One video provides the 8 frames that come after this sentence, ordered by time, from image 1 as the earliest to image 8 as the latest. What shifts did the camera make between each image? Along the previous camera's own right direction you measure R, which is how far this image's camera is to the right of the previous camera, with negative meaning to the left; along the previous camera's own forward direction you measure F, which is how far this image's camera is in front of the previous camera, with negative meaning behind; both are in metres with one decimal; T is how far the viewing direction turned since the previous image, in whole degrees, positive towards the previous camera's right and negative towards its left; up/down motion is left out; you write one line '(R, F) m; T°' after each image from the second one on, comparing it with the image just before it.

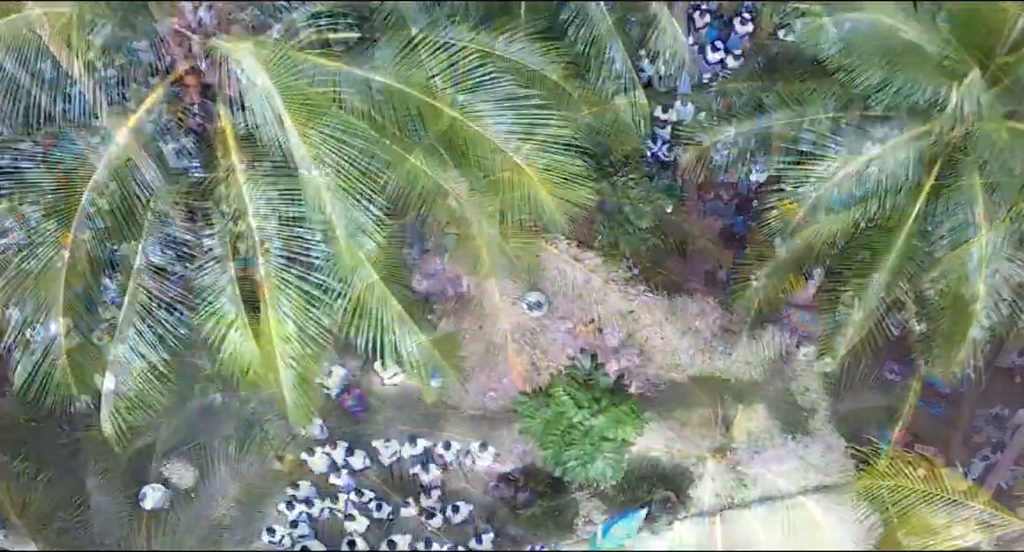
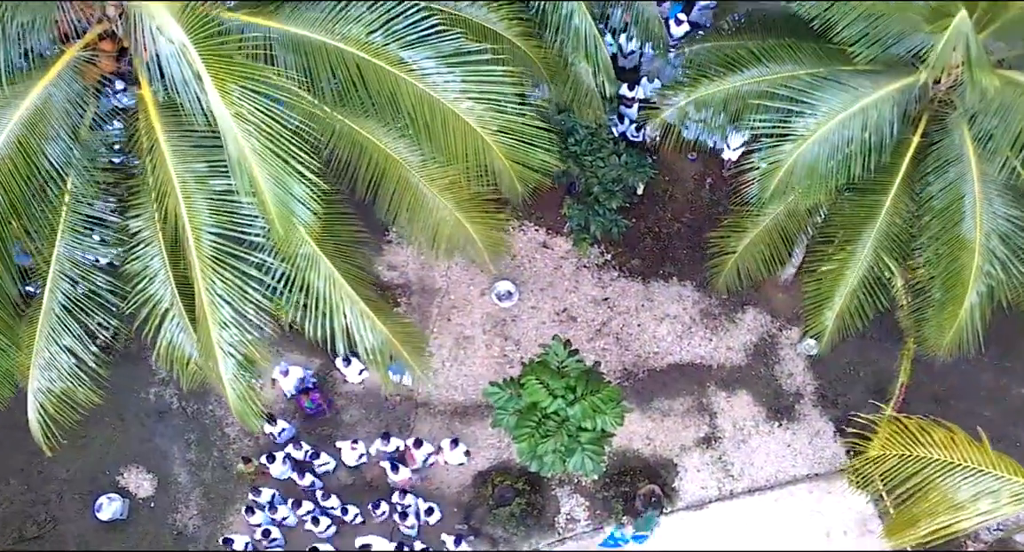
(+0.1, +0.4) m; +1°
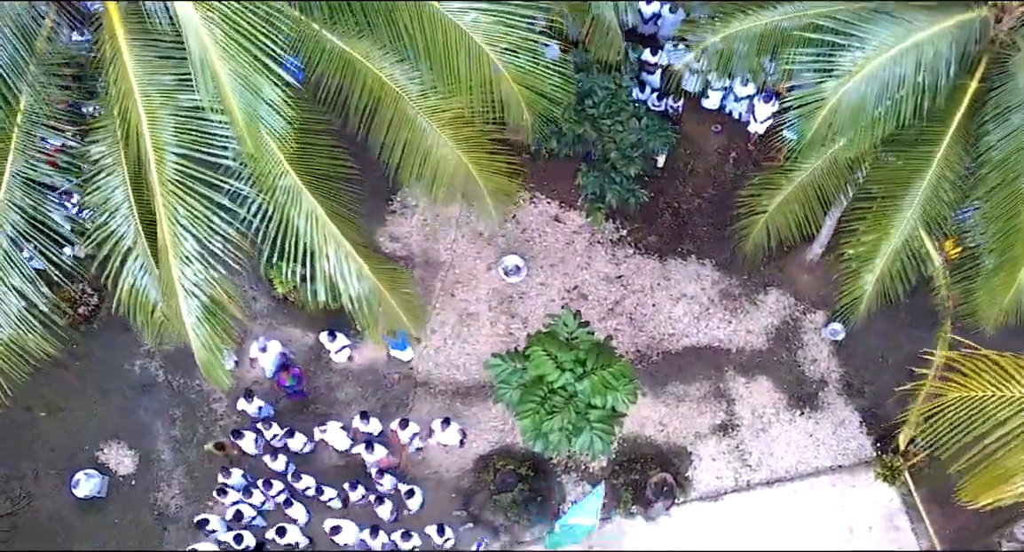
(0.0, +0.5) m; 0°
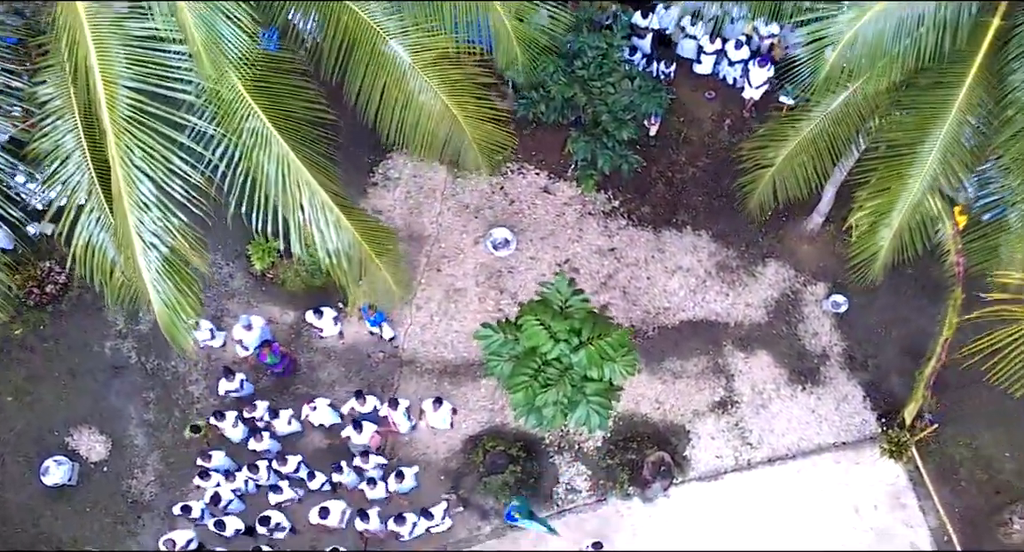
(0.0, +0.4) m; +1°
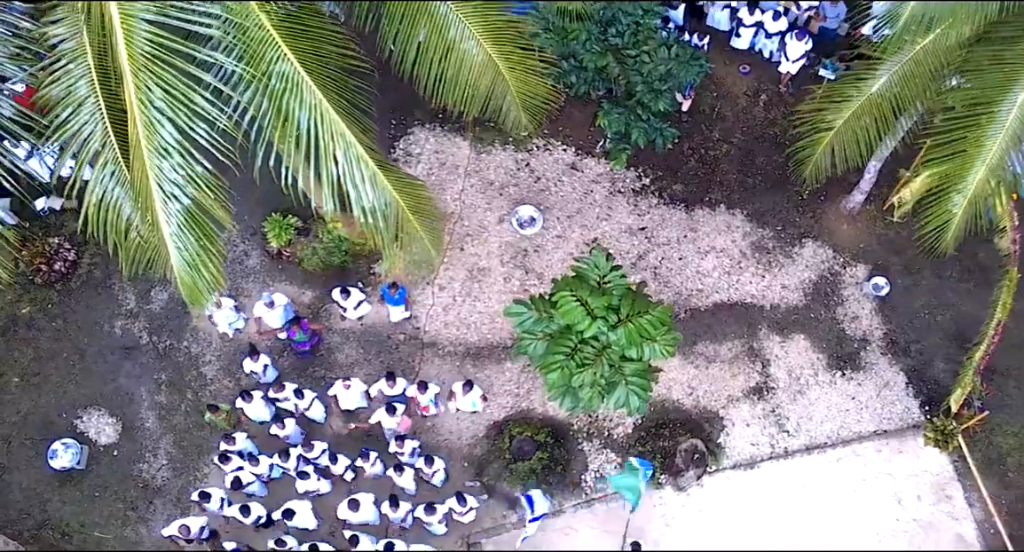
(-0.1, +0.3) m; 0°
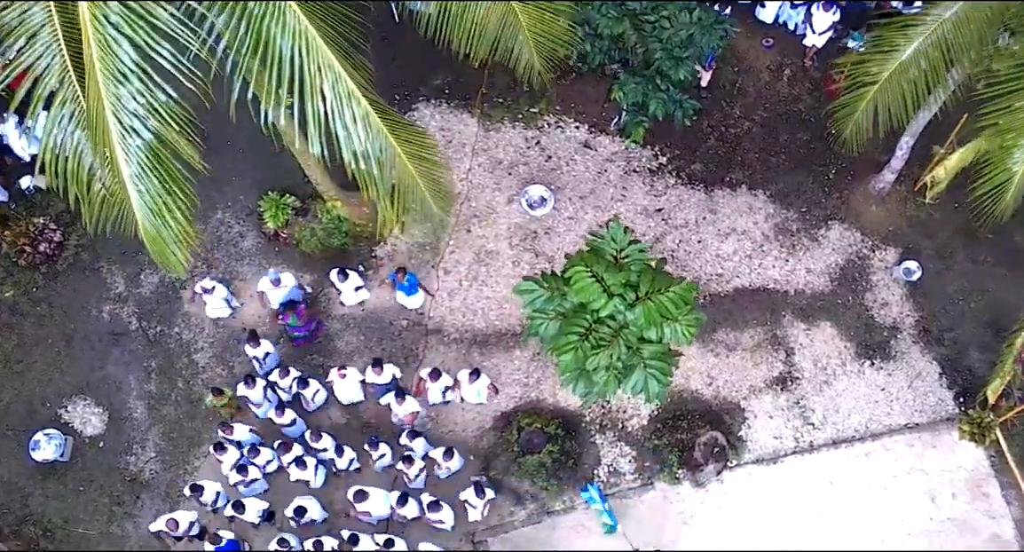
(0.0, +0.4) m; 0°
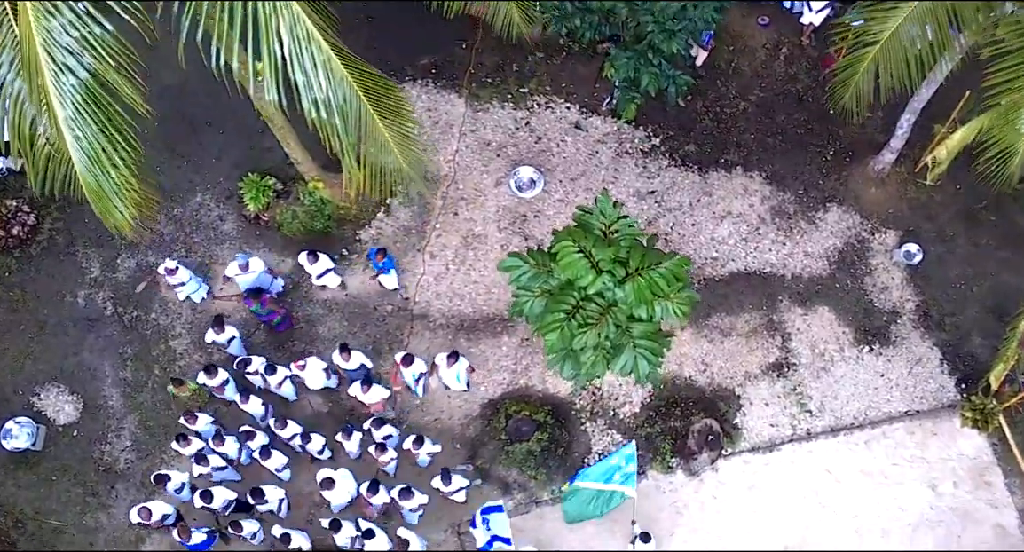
(+0.1, +0.2) m; 0°
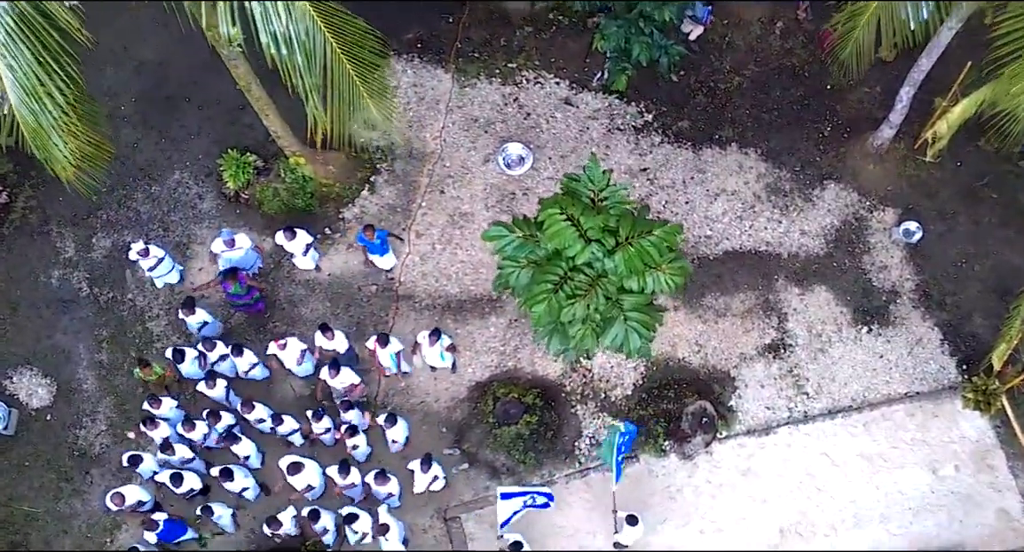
(0.0, +0.2) m; 0°
